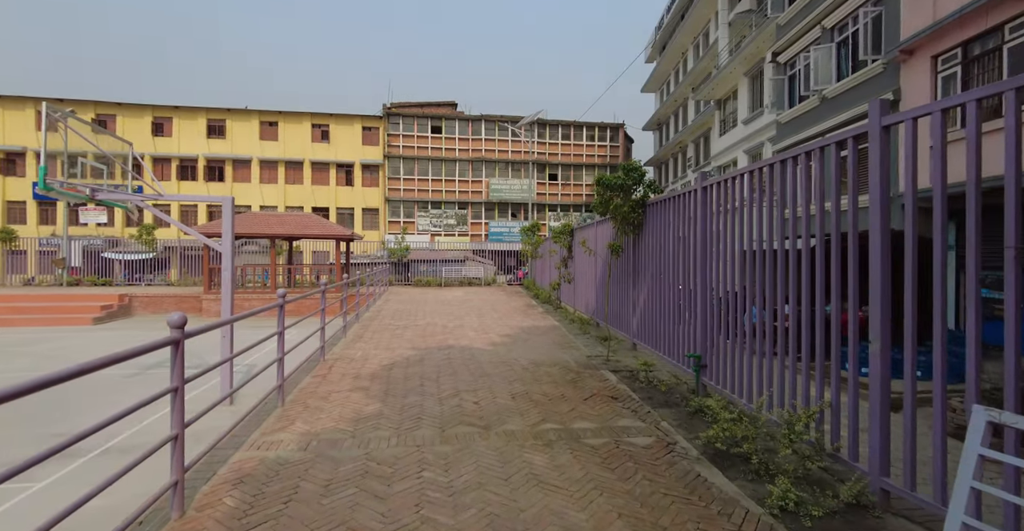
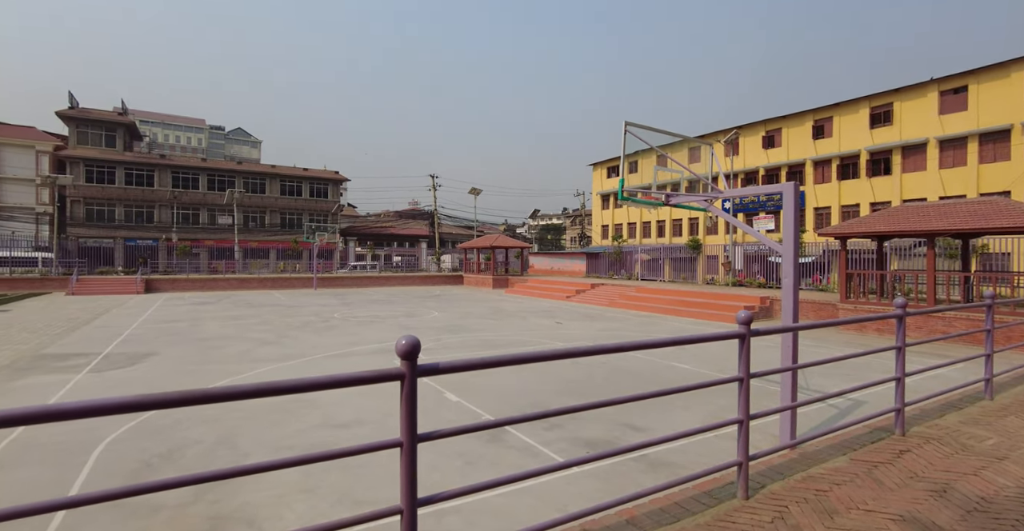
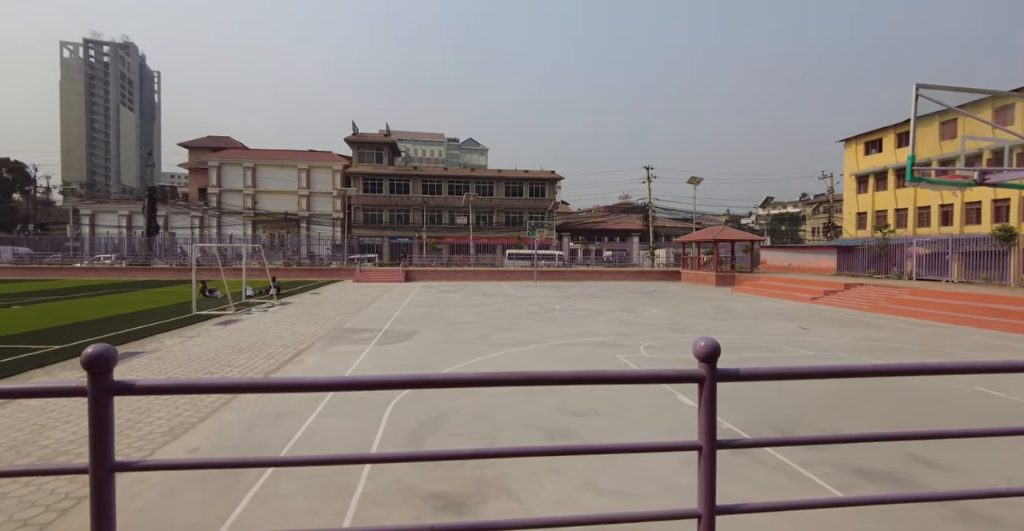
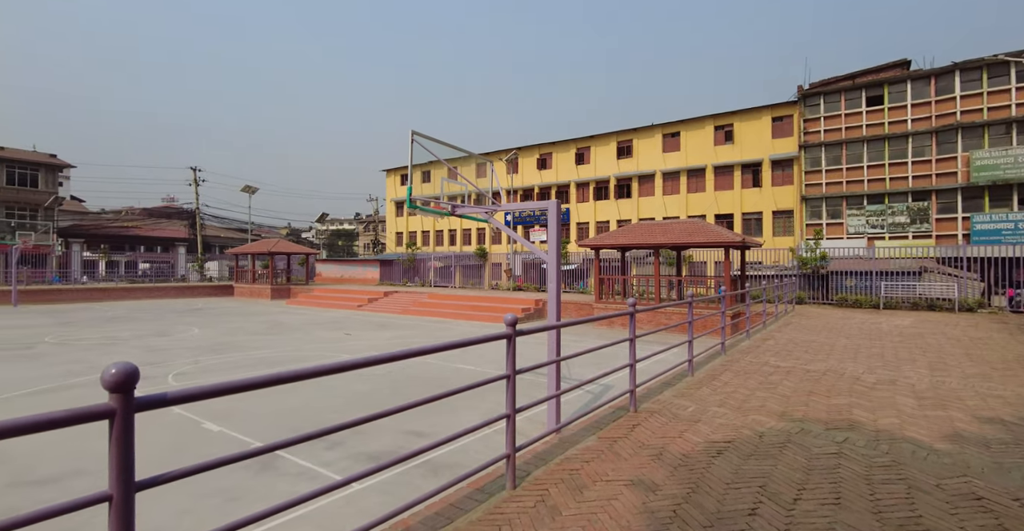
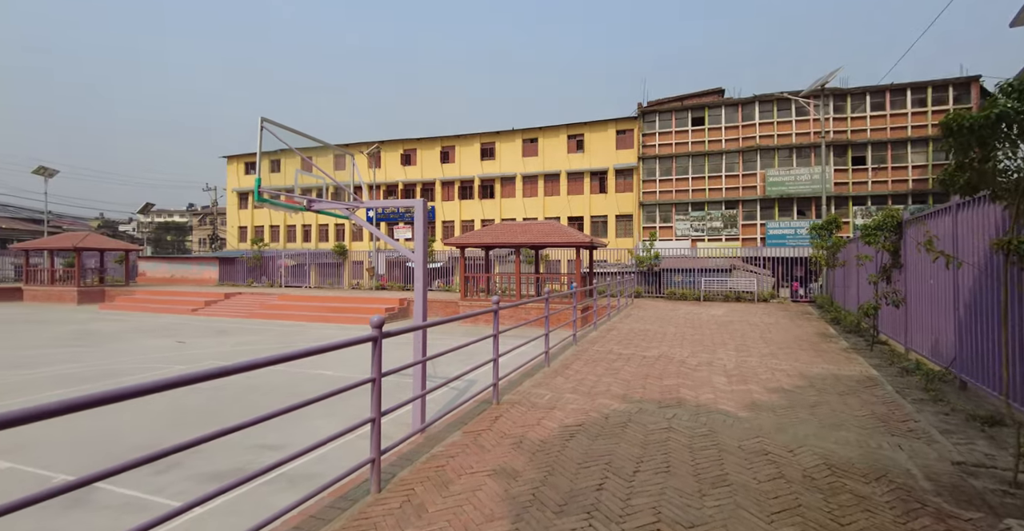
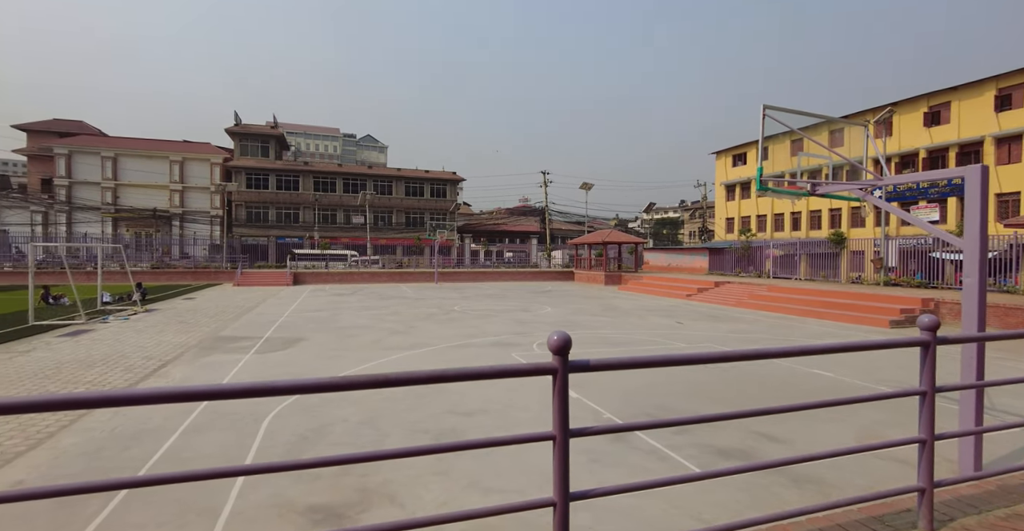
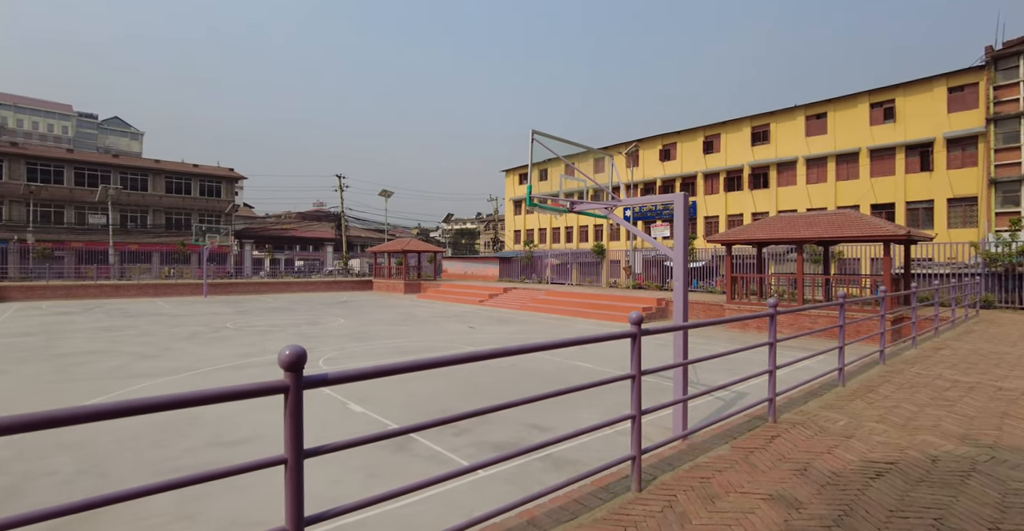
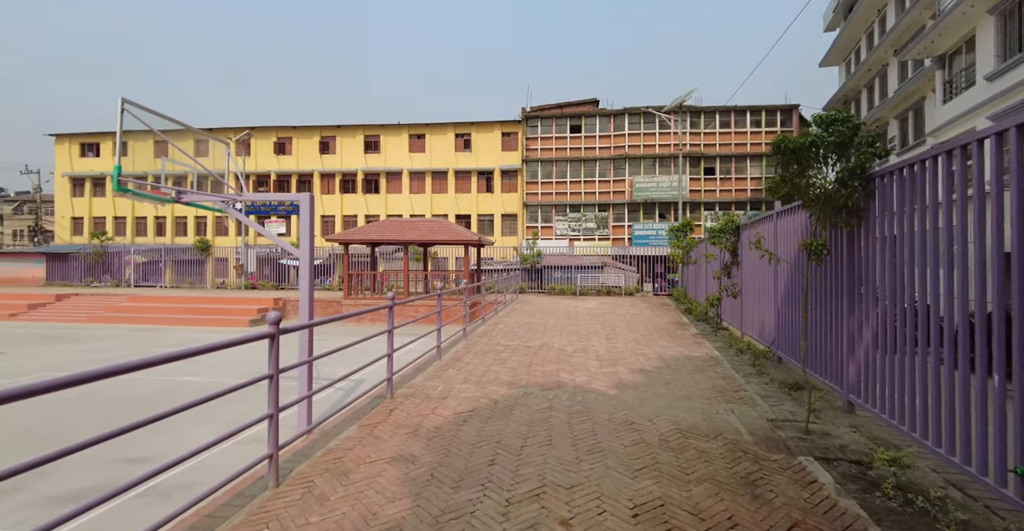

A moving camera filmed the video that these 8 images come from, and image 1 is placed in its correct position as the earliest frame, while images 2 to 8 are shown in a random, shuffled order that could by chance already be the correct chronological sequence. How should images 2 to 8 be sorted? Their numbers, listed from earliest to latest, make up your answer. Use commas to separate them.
8, 5, 4, 7, 2, 6, 3
